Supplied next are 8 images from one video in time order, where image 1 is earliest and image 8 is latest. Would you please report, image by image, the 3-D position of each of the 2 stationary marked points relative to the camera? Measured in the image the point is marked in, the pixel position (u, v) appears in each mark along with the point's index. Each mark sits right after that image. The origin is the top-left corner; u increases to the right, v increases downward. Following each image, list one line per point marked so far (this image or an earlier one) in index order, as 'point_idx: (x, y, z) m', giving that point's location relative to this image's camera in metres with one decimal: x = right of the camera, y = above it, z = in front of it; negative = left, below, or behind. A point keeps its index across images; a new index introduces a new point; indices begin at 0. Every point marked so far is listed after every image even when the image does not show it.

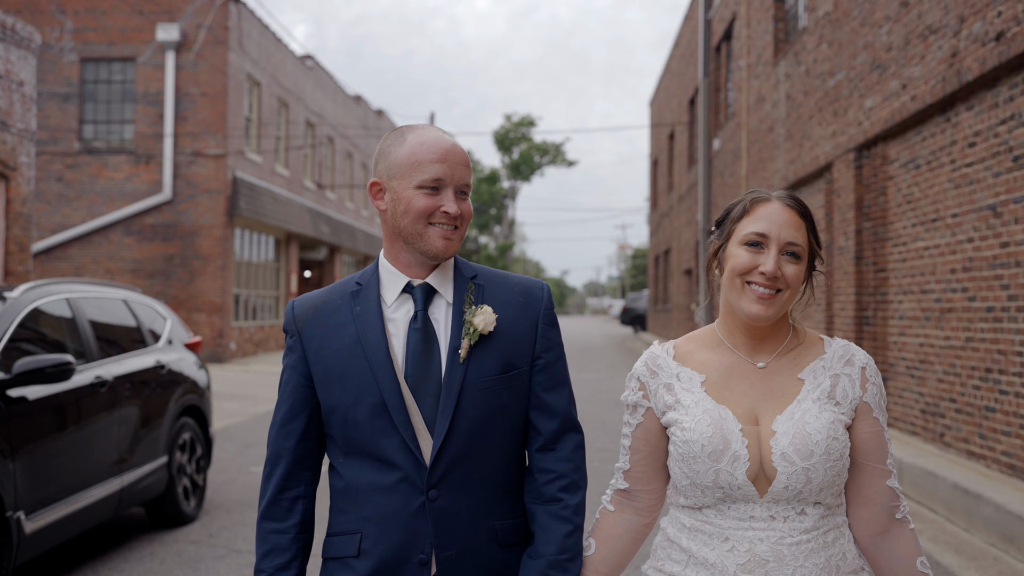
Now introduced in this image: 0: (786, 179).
0: (+3.6, +1.5, +11.3) m
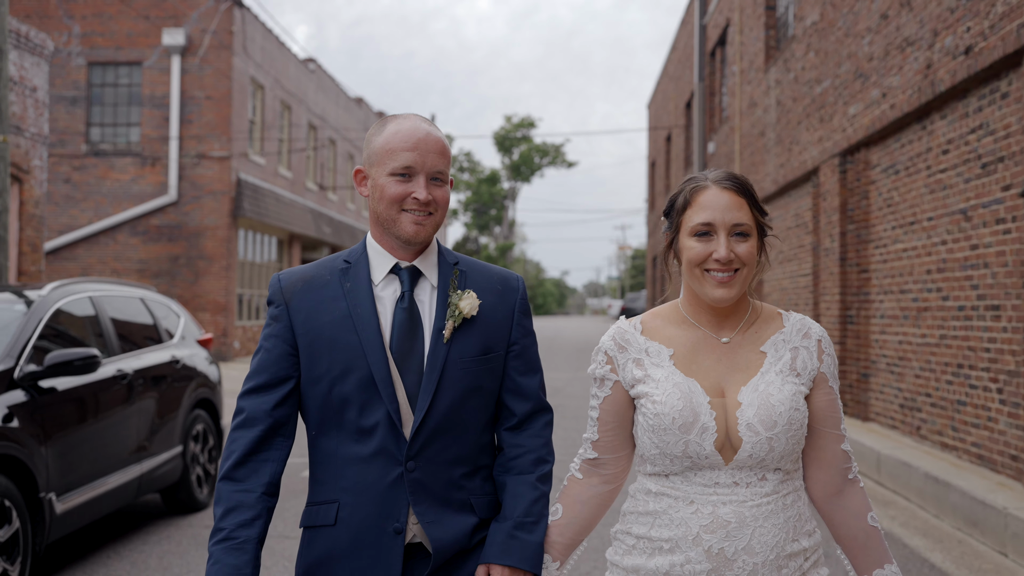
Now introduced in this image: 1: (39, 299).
0: (+3.6, +1.4, +11.6) m
1: (-2.9, 0.0, +5.5) m
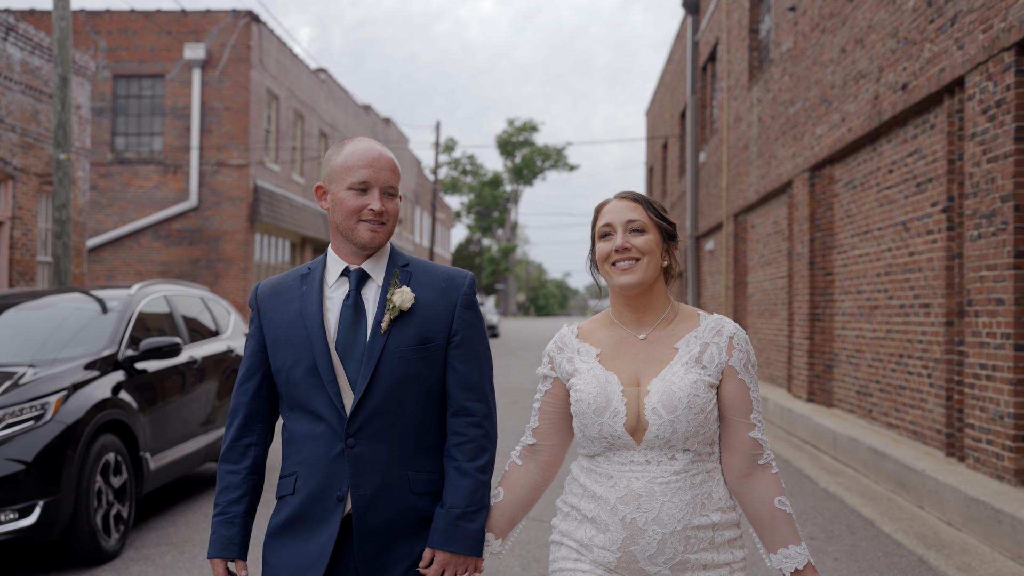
0: (+3.7, +1.4, +12.7) m
1: (-2.9, 0.0, +6.6) m
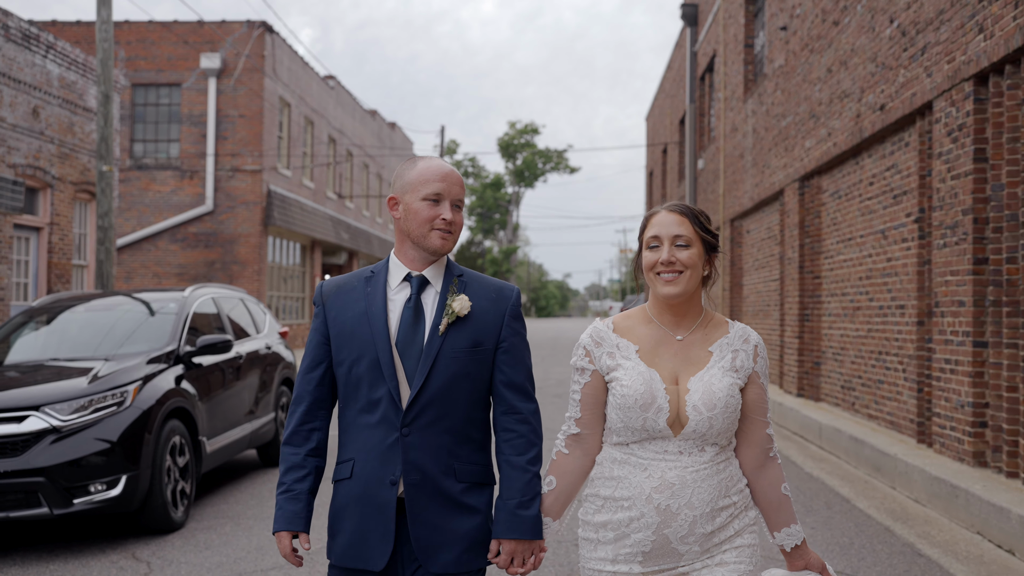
0: (+3.8, +1.4, +13.5) m
1: (-2.7, -0.1, +7.3) m
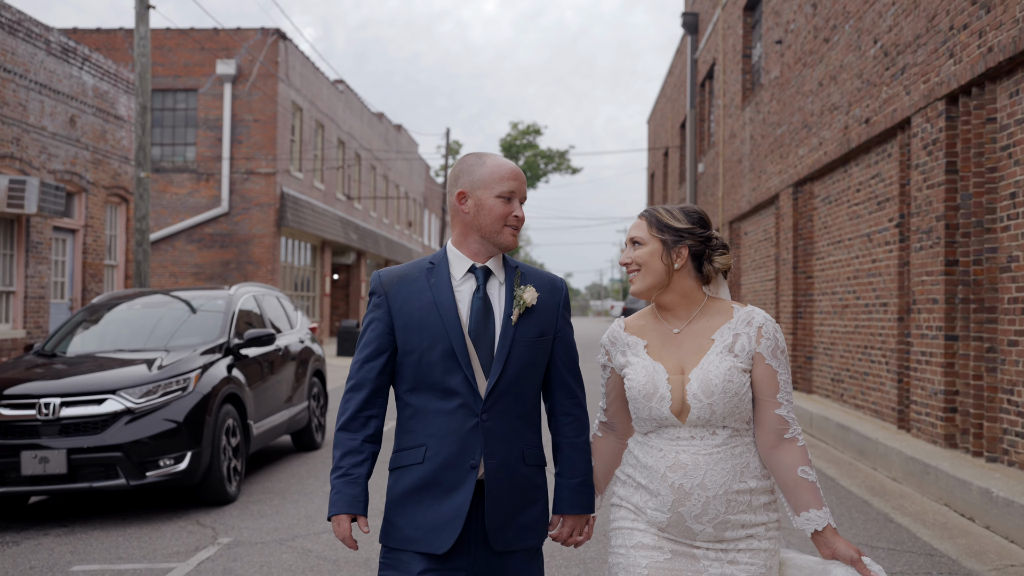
0: (+3.9, +1.4, +14.1) m
1: (-2.6, 0.0, +8.0) m
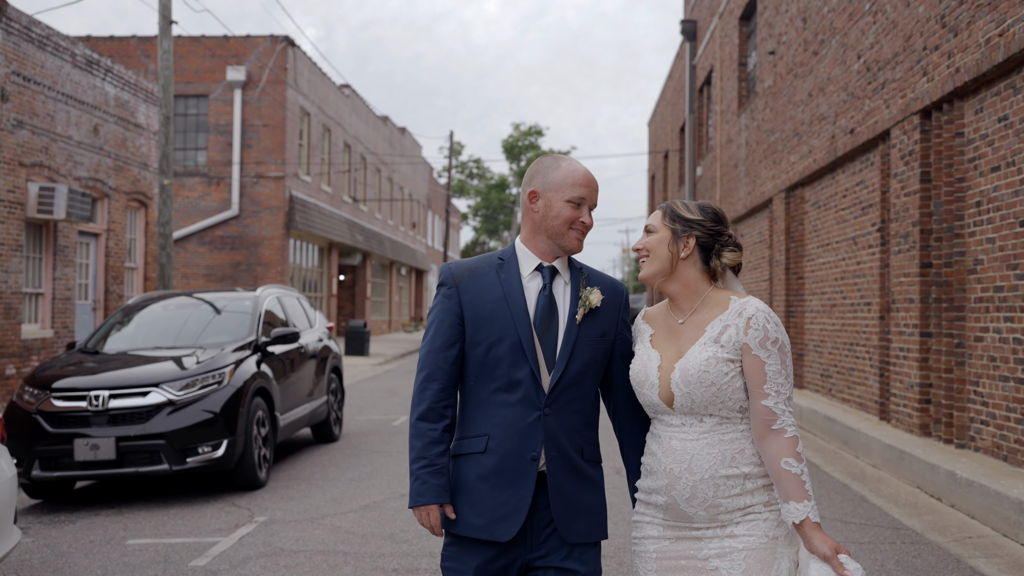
0: (+4.0, +1.4, +14.7) m
1: (-2.5, -0.1, +8.6) m
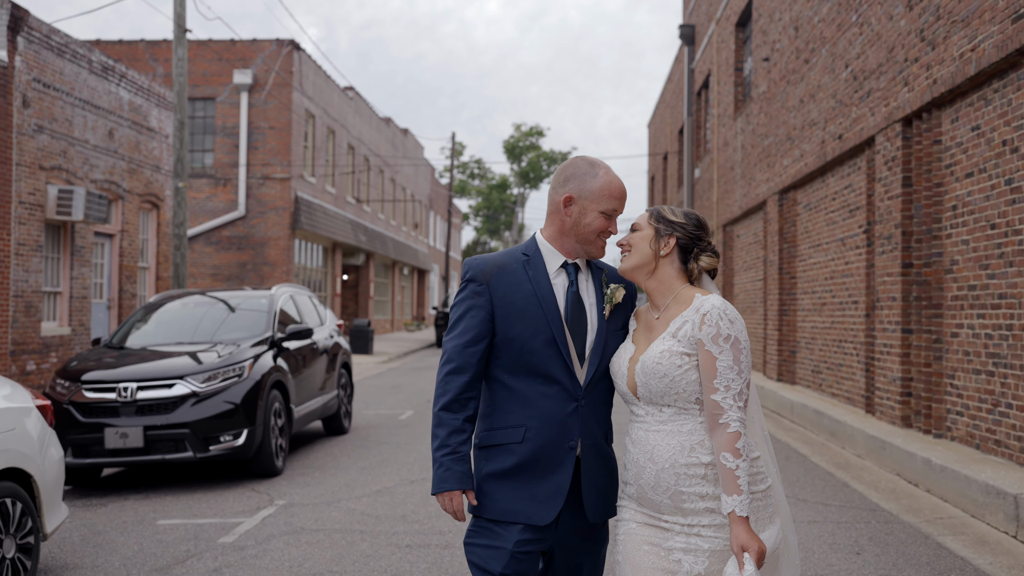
0: (+4.0, +1.4, +15.1) m
1: (-2.5, -0.1, +9.0) m
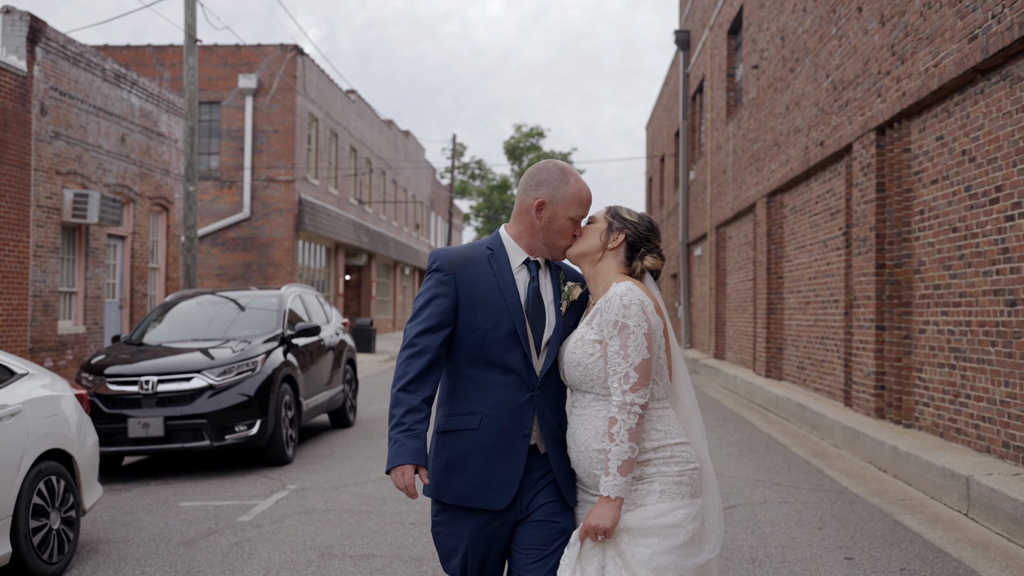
0: (+4.0, +1.4, +15.6) m
1: (-2.5, -0.1, +9.5) m
